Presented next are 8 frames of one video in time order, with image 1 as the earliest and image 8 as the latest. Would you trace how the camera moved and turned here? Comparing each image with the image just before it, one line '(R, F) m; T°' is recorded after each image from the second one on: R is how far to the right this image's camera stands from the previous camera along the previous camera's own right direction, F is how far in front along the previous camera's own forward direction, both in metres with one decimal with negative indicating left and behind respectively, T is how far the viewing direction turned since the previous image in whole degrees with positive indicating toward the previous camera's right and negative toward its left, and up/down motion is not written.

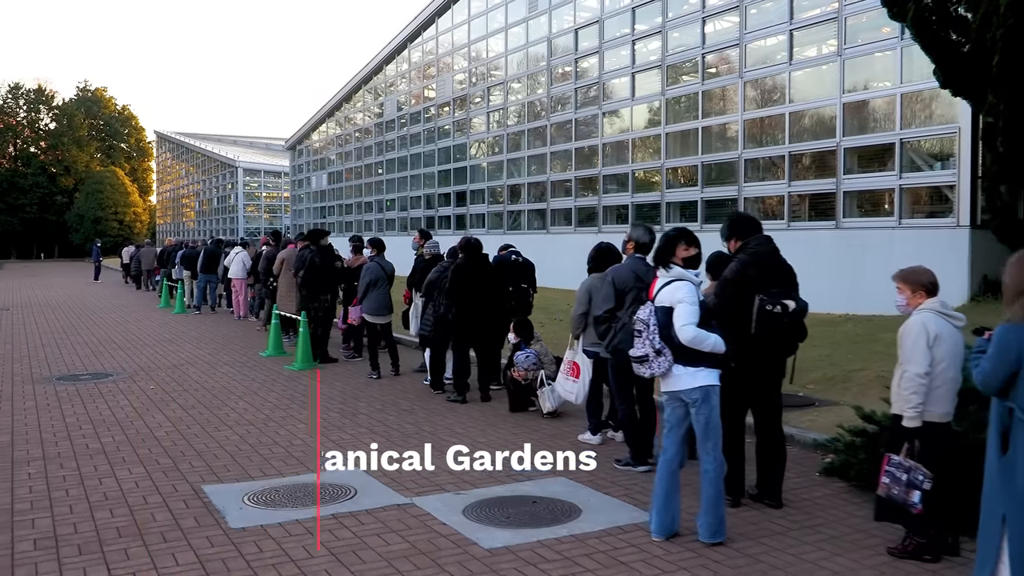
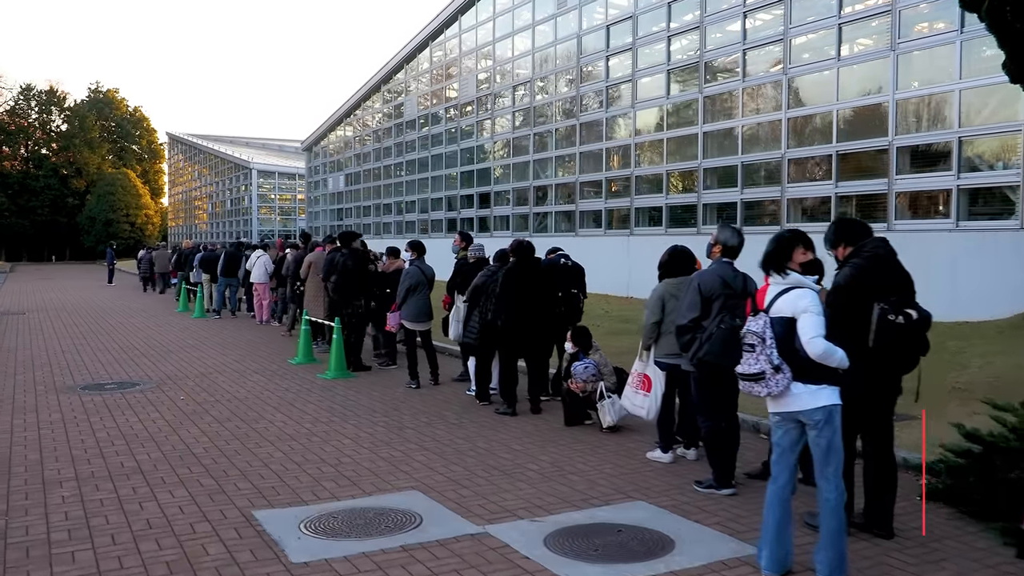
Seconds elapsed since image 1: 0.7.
(-0.4, +0.5) m; 0°
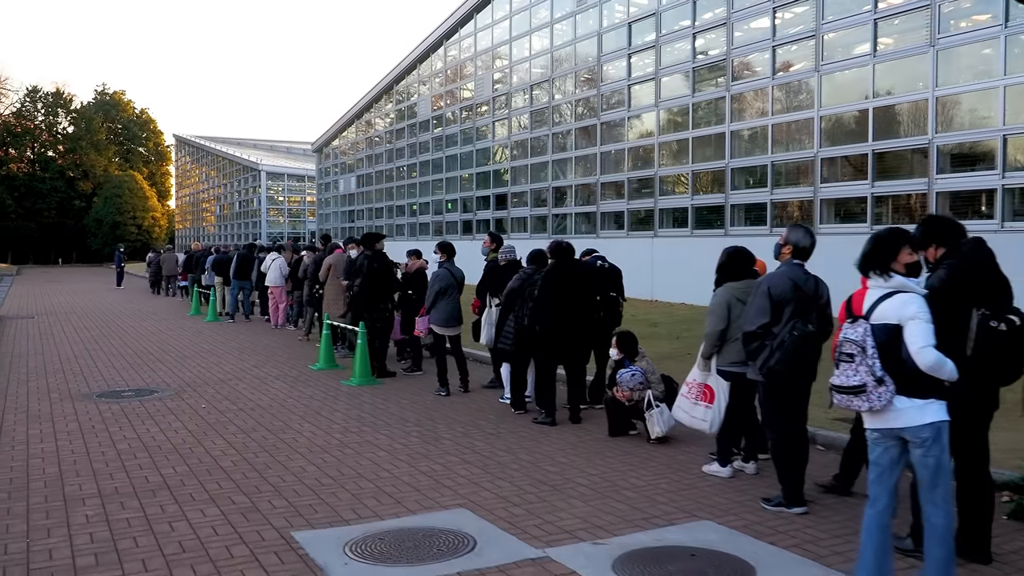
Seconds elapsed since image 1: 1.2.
(-0.3, +0.4) m; 0°
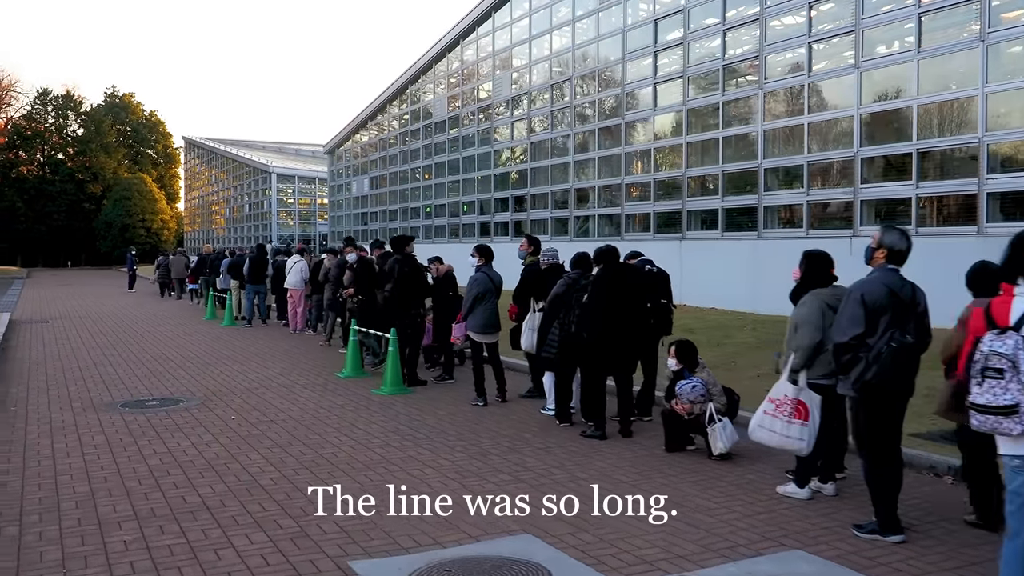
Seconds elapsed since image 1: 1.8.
(-0.4, +0.4) m; 0°
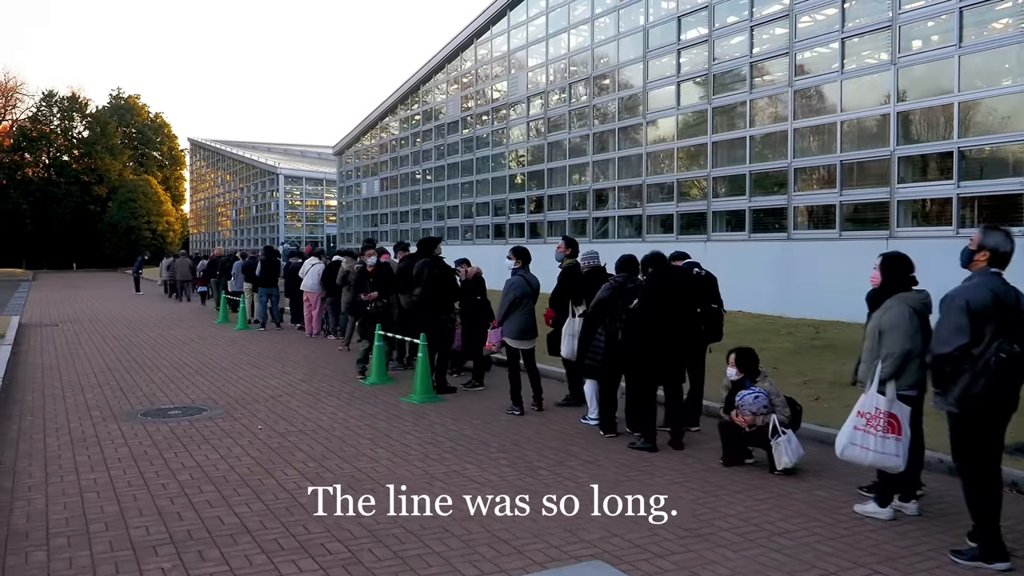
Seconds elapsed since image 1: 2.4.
(-0.3, +0.4) m; 0°
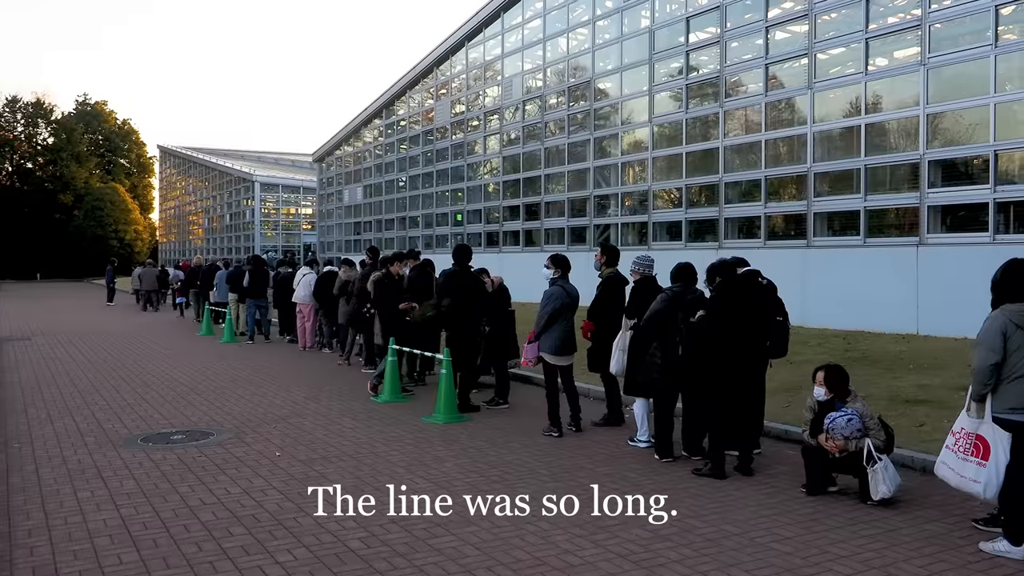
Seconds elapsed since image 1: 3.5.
(-0.6, +0.7) m; +2°
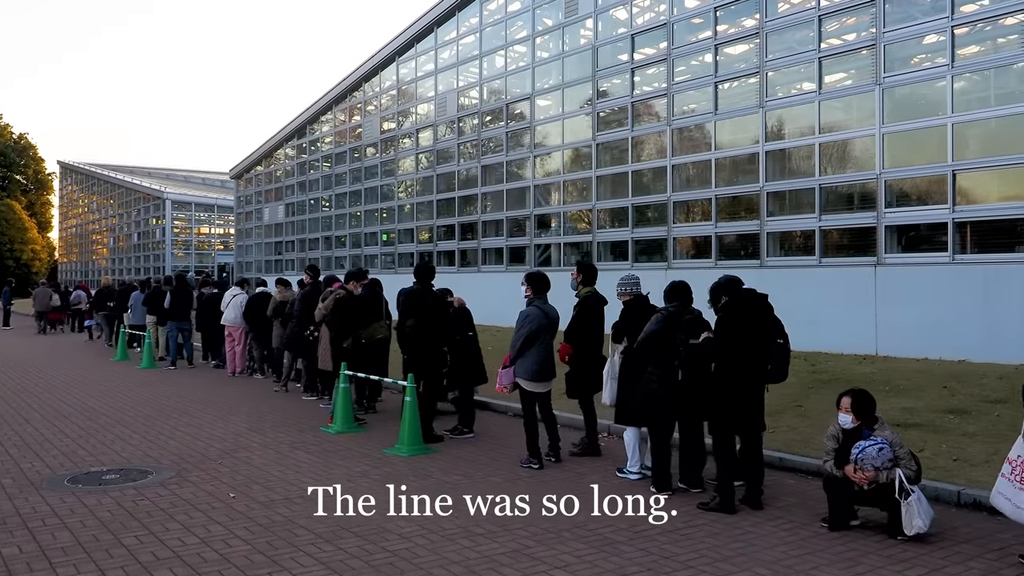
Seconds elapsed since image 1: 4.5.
(-0.5, +0.6) m; +5°
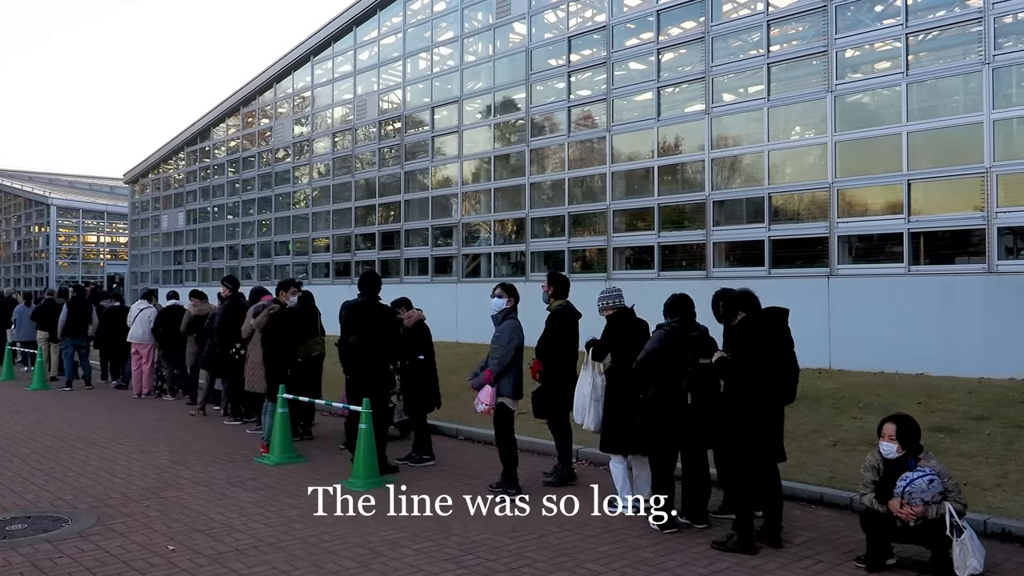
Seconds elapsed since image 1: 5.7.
(-0.6, +0.8) m; +6°
